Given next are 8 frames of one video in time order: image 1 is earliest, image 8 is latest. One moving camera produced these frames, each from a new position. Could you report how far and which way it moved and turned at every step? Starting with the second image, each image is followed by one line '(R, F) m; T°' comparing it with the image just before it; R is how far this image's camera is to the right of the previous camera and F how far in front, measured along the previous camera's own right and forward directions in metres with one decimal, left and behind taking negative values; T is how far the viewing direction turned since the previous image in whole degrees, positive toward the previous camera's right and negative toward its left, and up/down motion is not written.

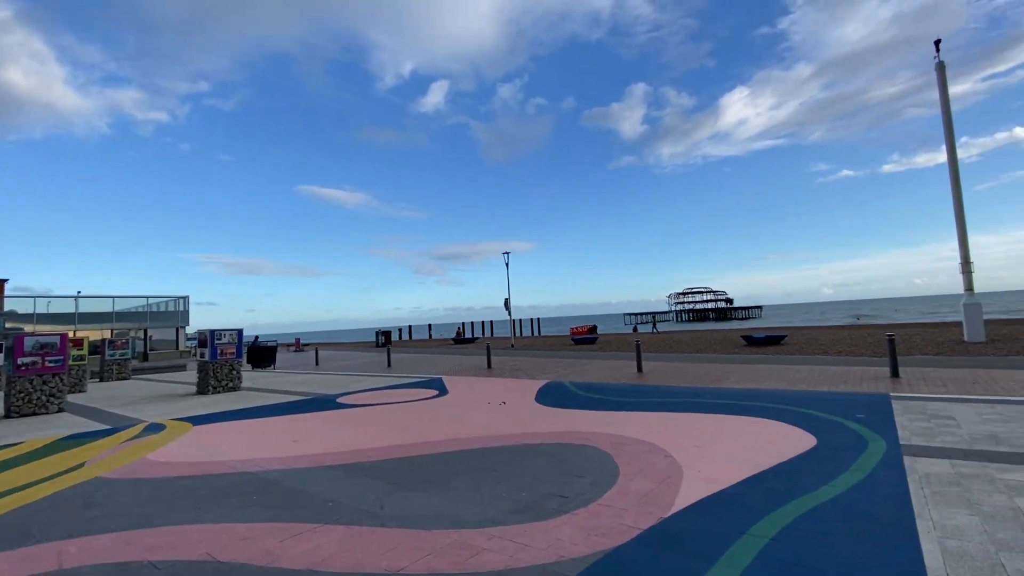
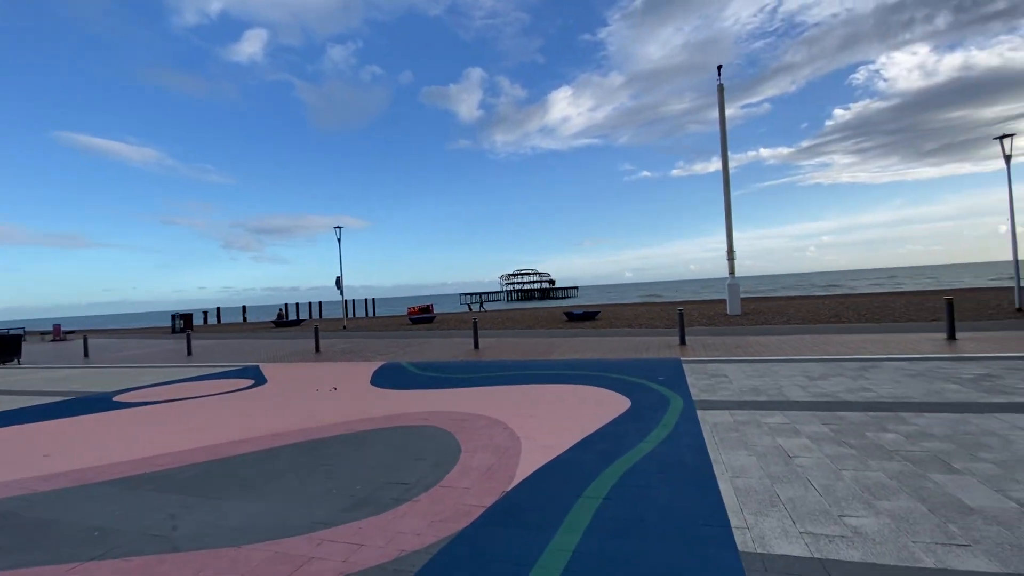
(-0.9, +0.5) m; +20°
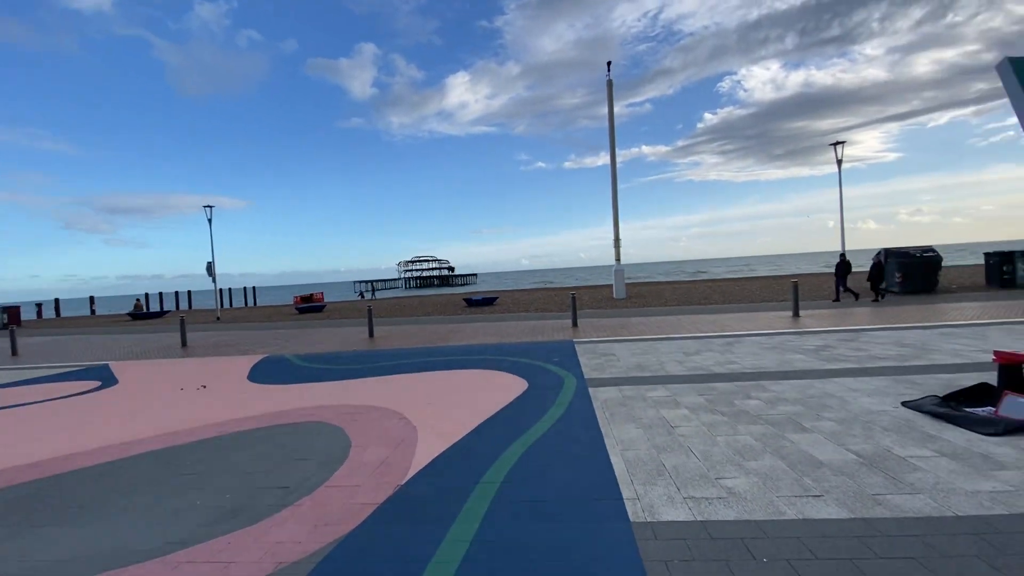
(-1.9, -0.8) m; -19°
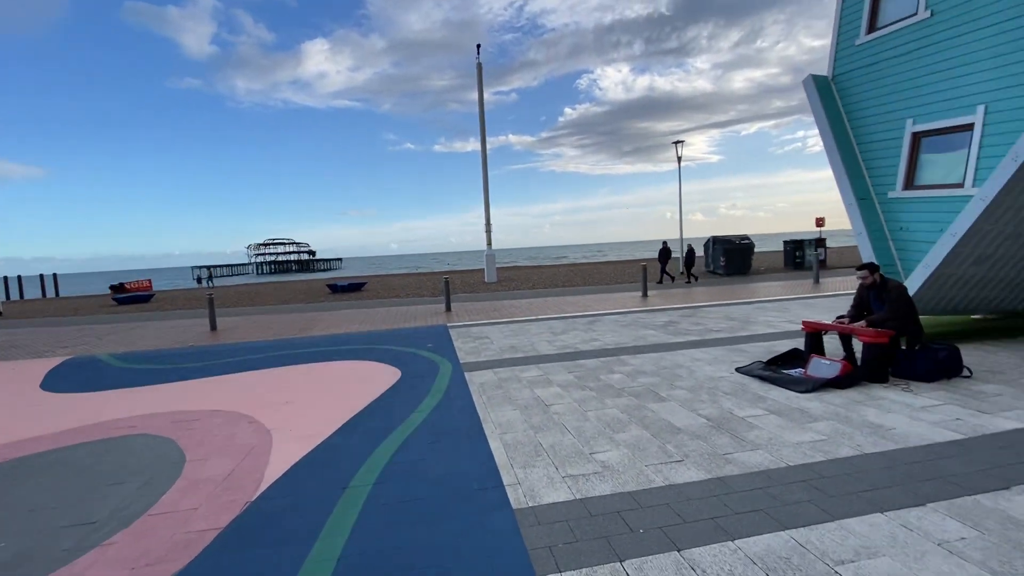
(0.0, +0.3) m; +15°
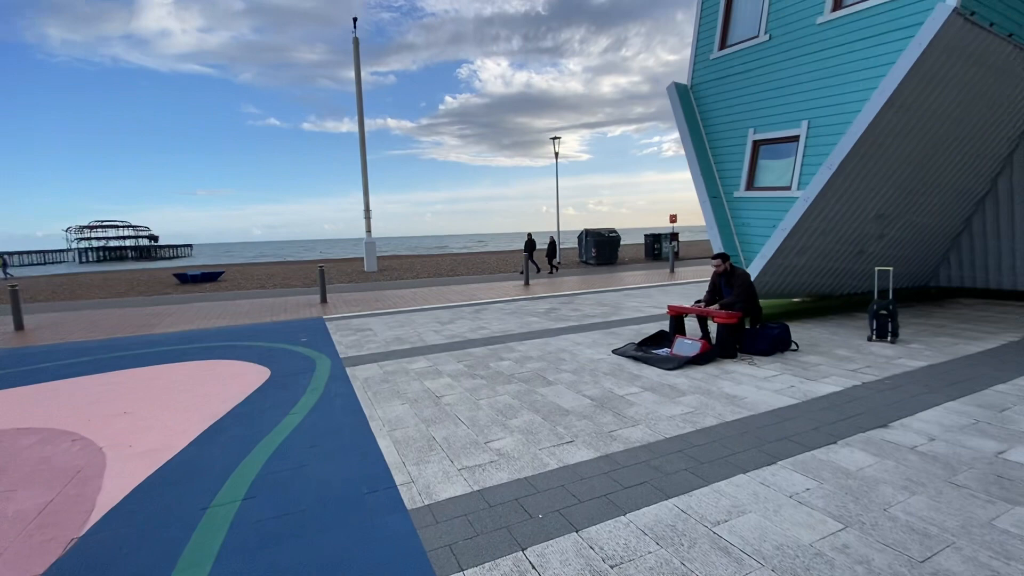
(-0.1, +0.2) m; +14°
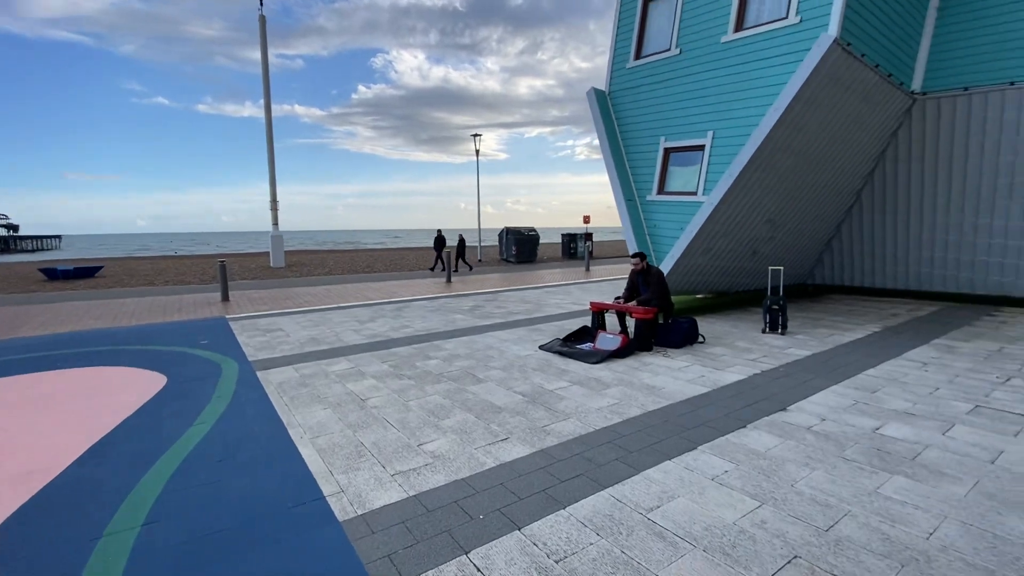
(-0.1, +0.1) m; +10°
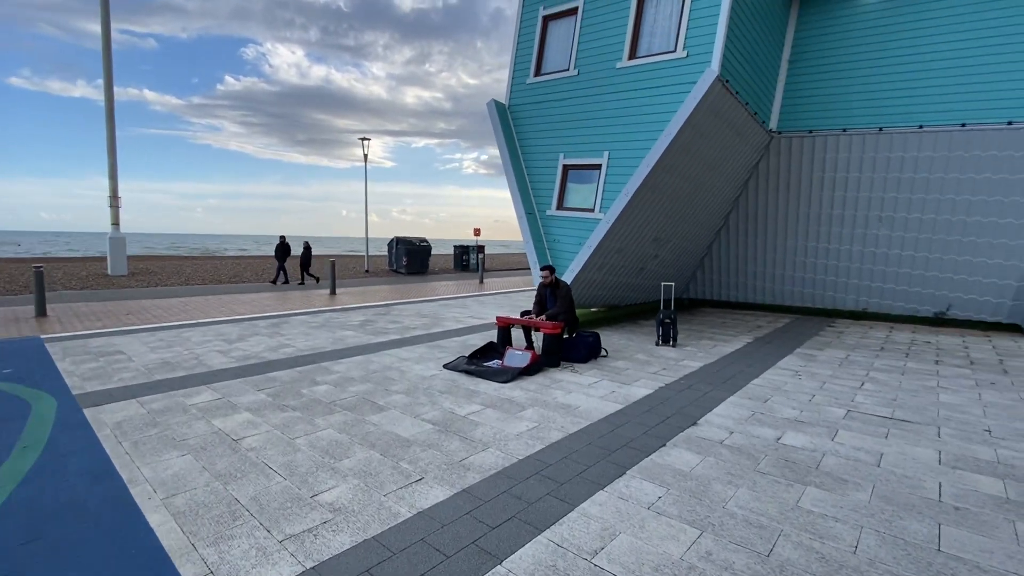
(-0.2, +0.4) m; +14°
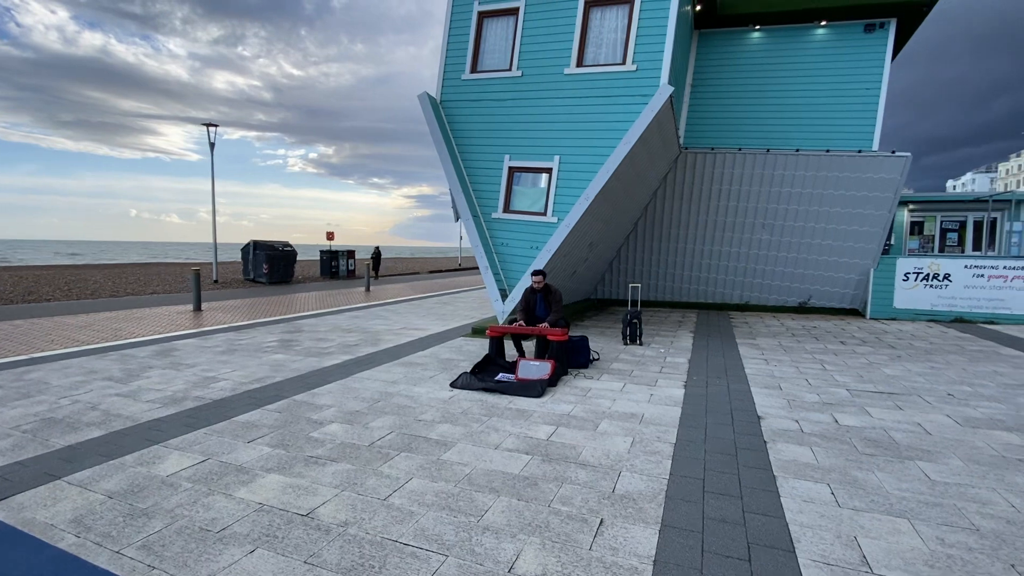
(-2.1, +0.8) m; +19°
